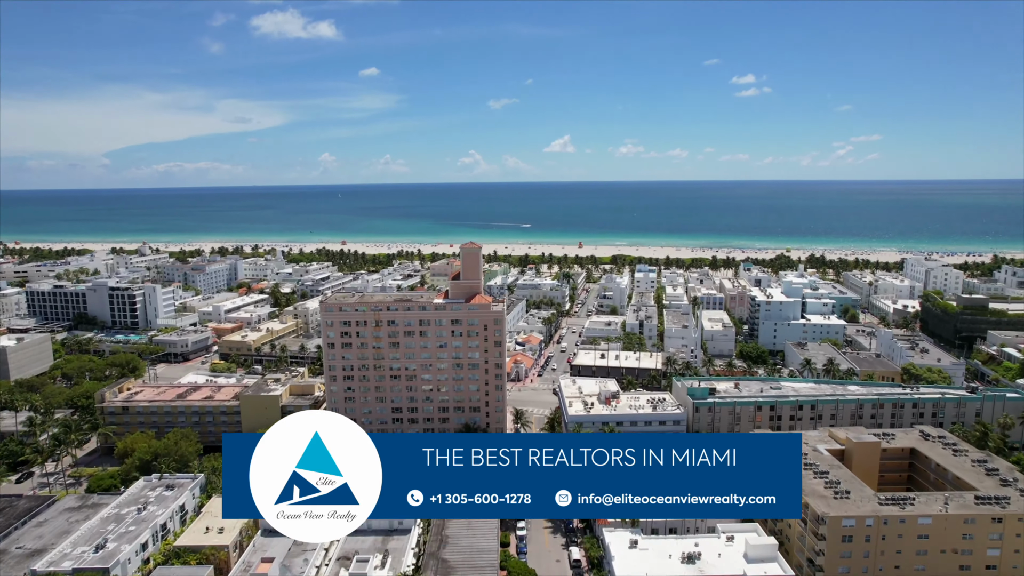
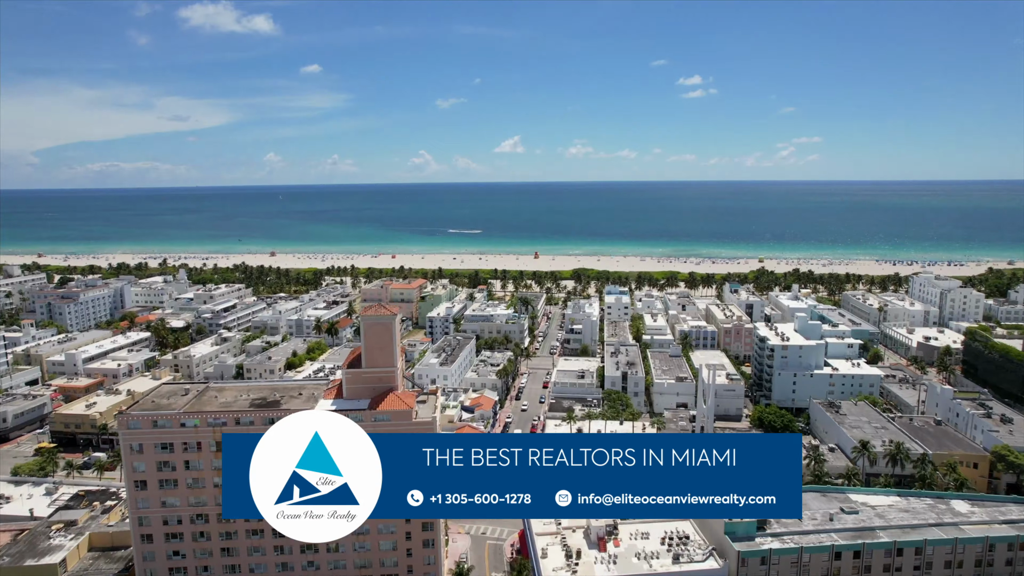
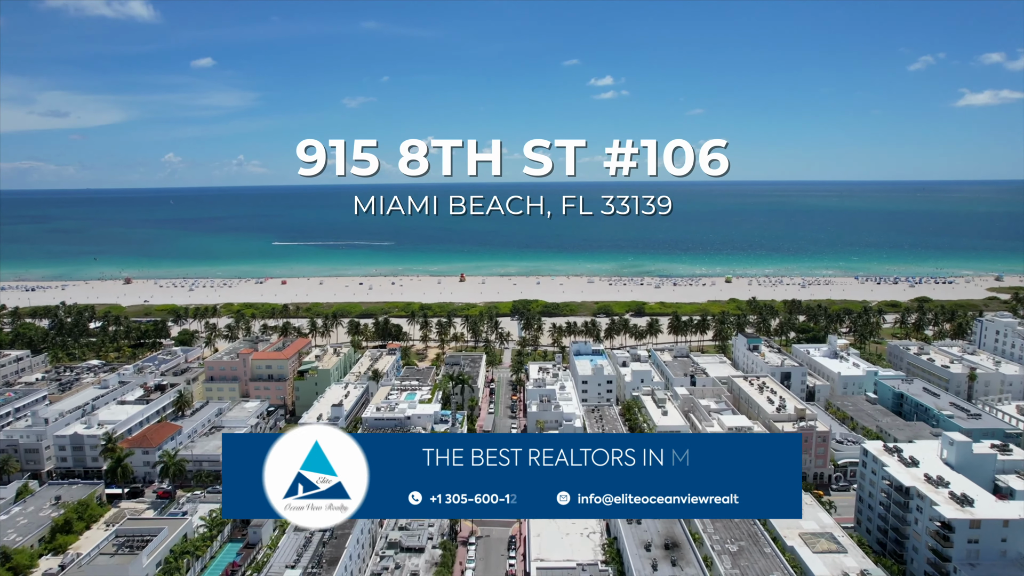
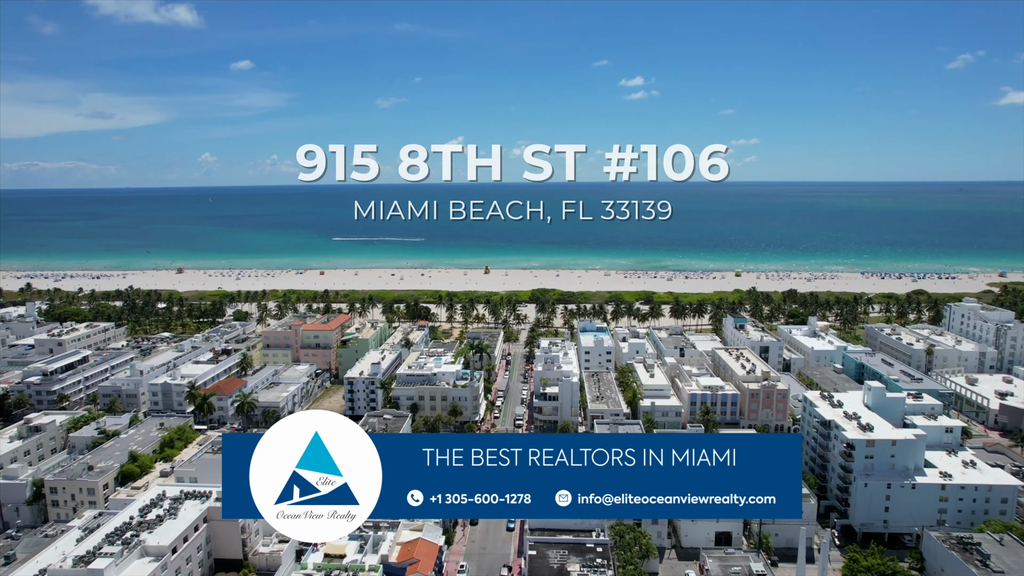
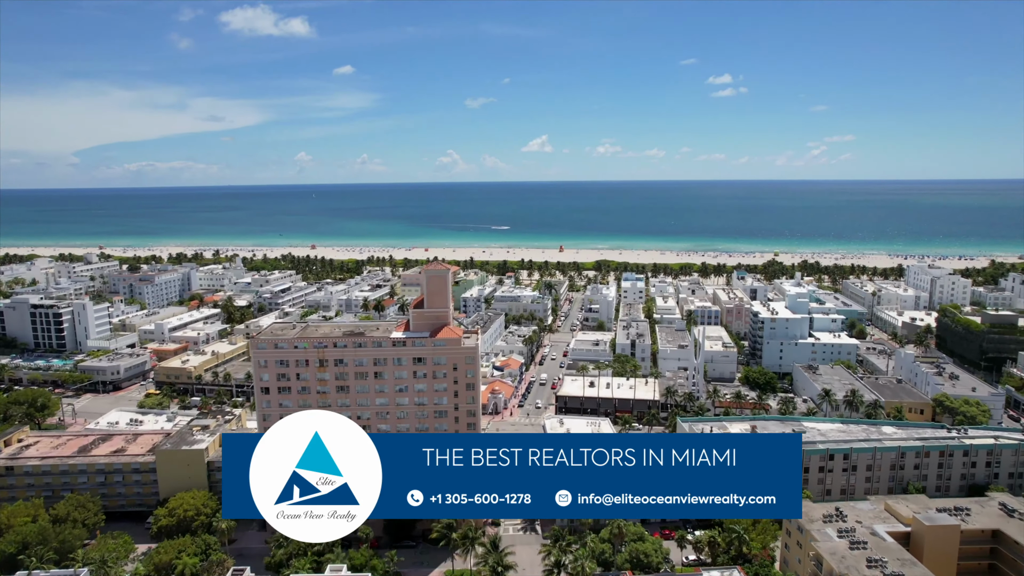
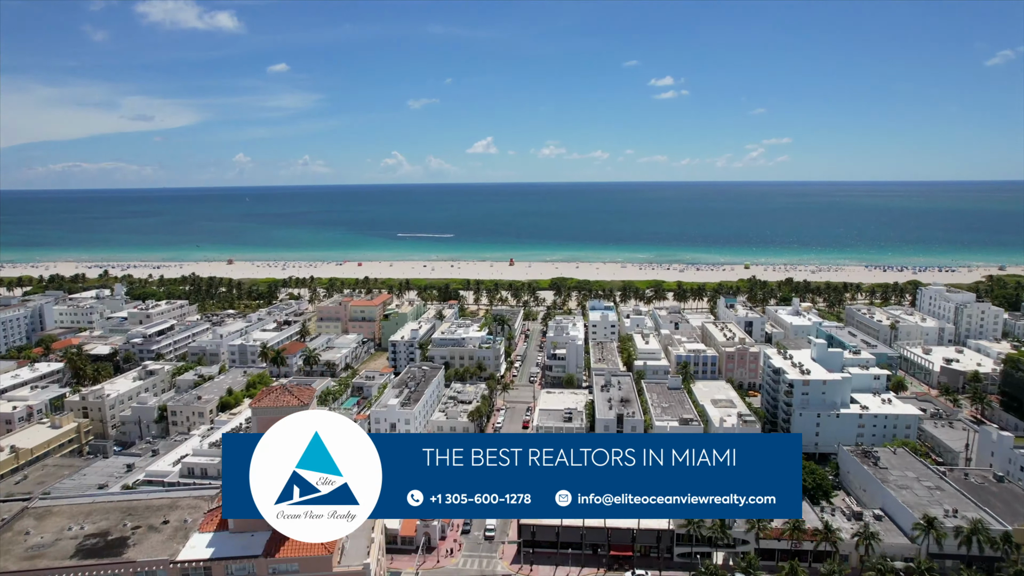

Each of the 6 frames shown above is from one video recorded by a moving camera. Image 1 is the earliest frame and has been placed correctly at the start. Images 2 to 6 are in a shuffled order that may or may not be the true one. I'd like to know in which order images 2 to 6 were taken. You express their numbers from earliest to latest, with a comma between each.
5, 2, 6, 4, 3
